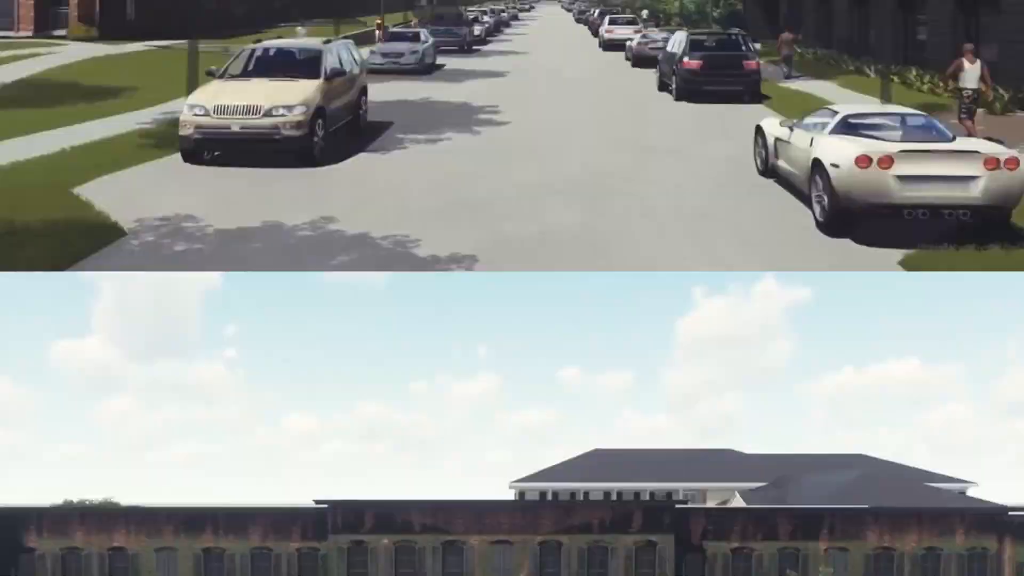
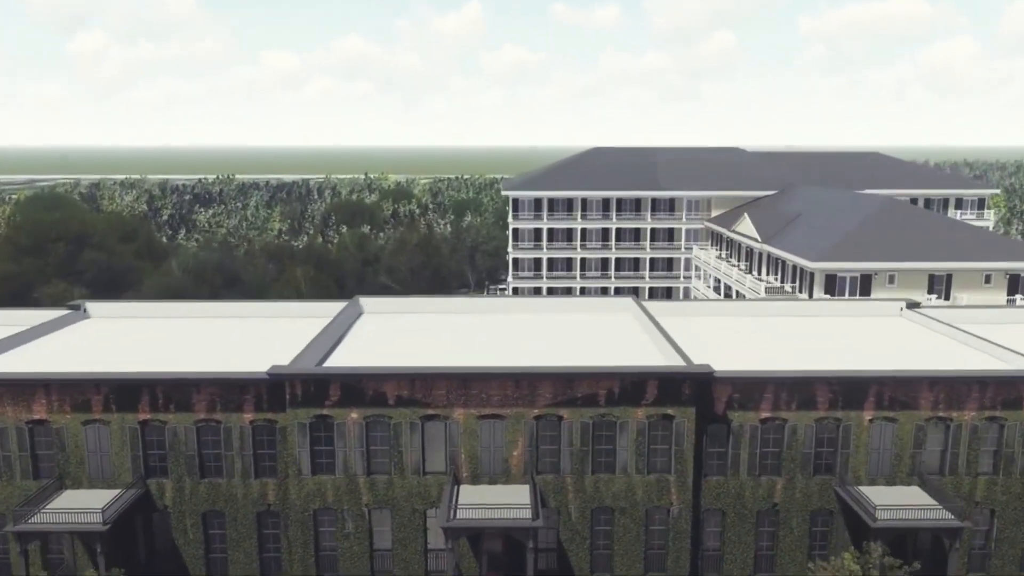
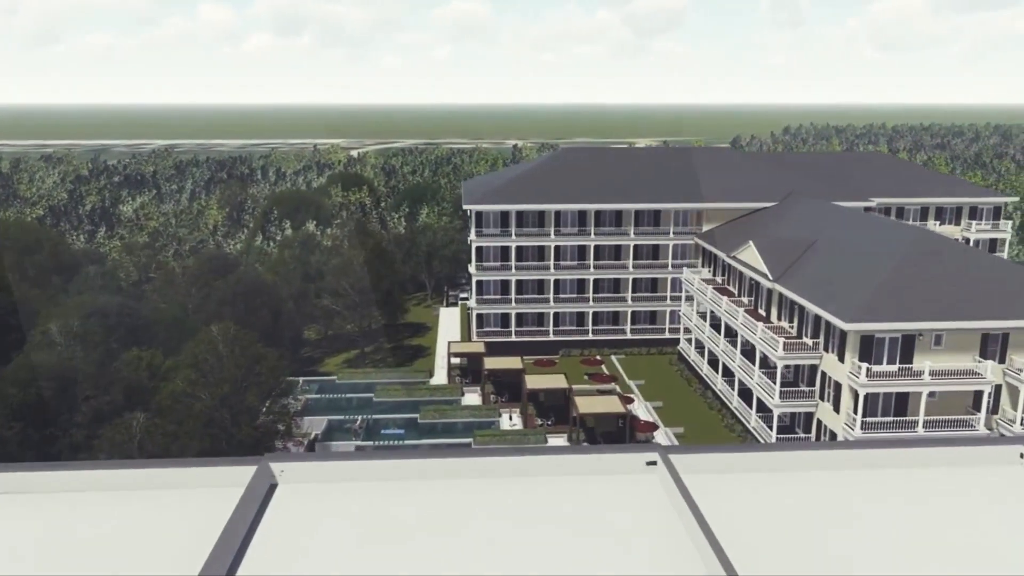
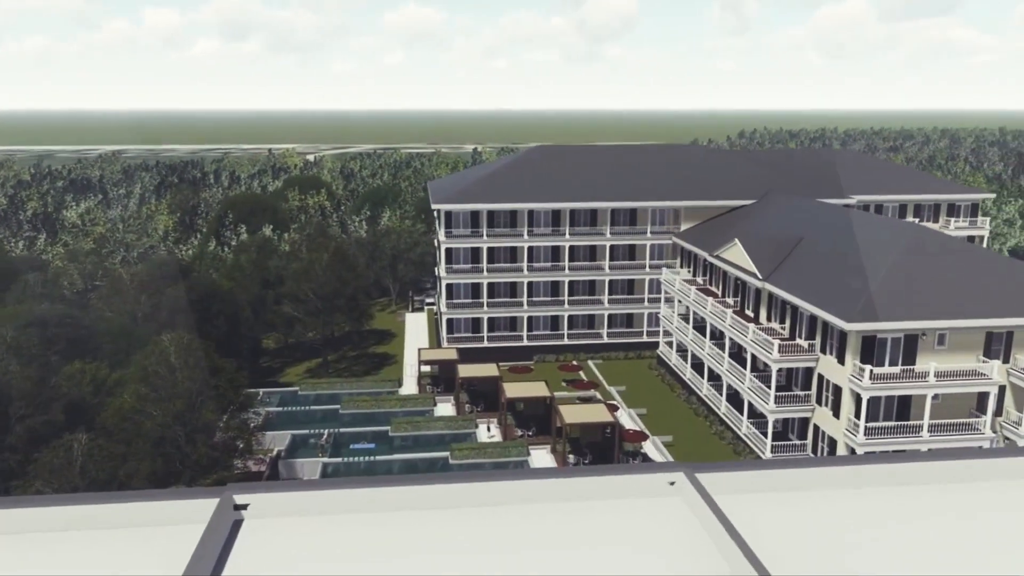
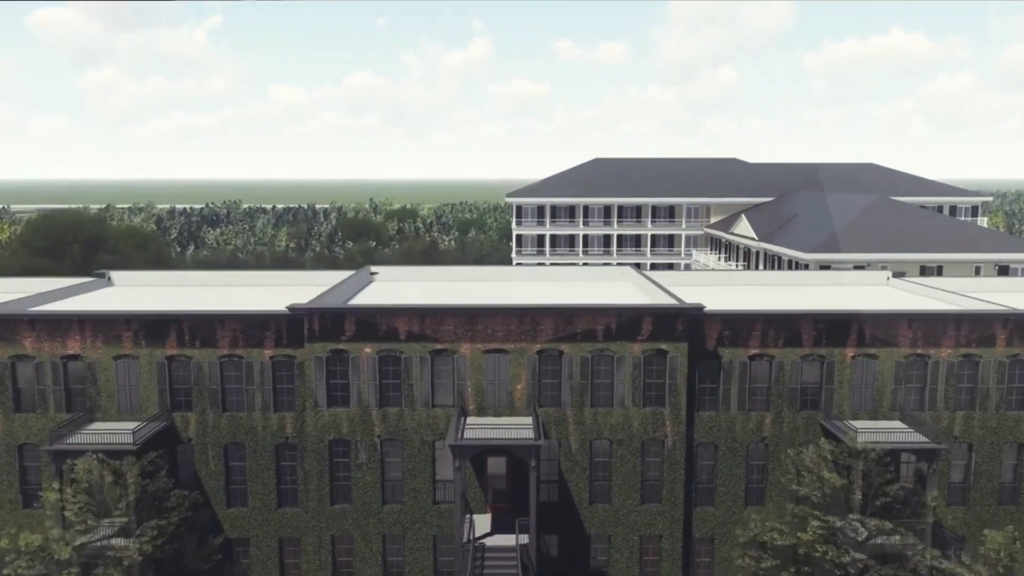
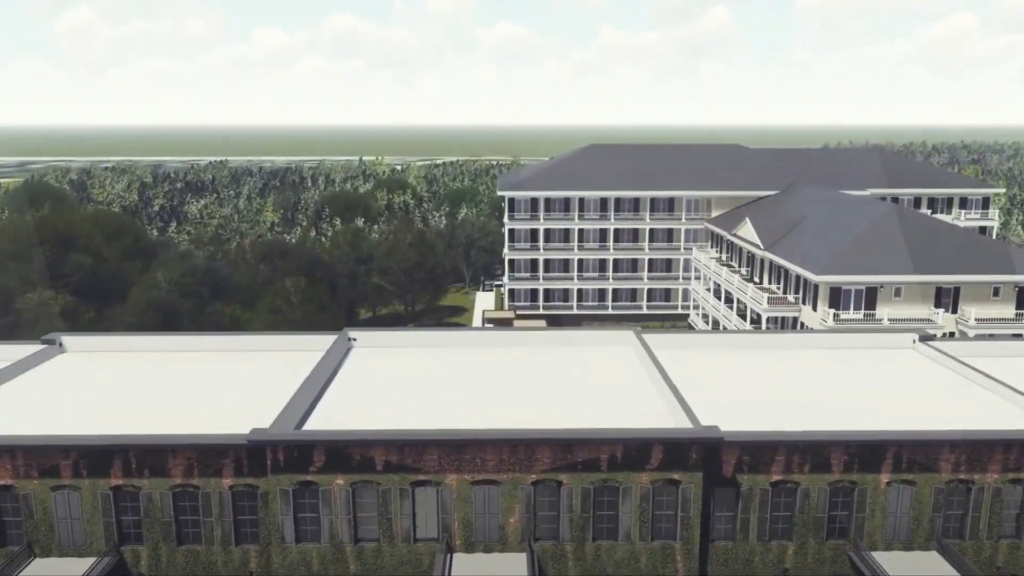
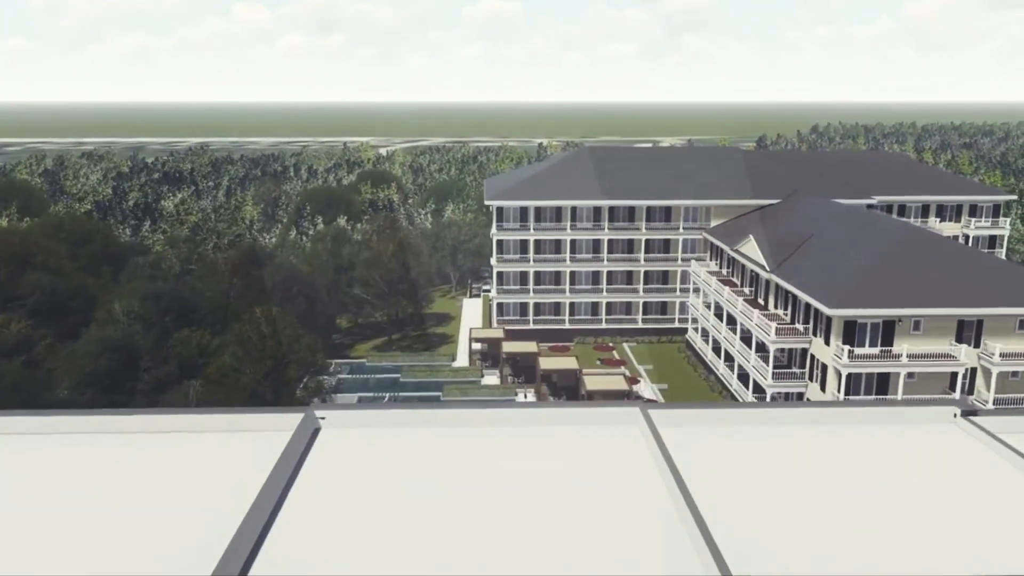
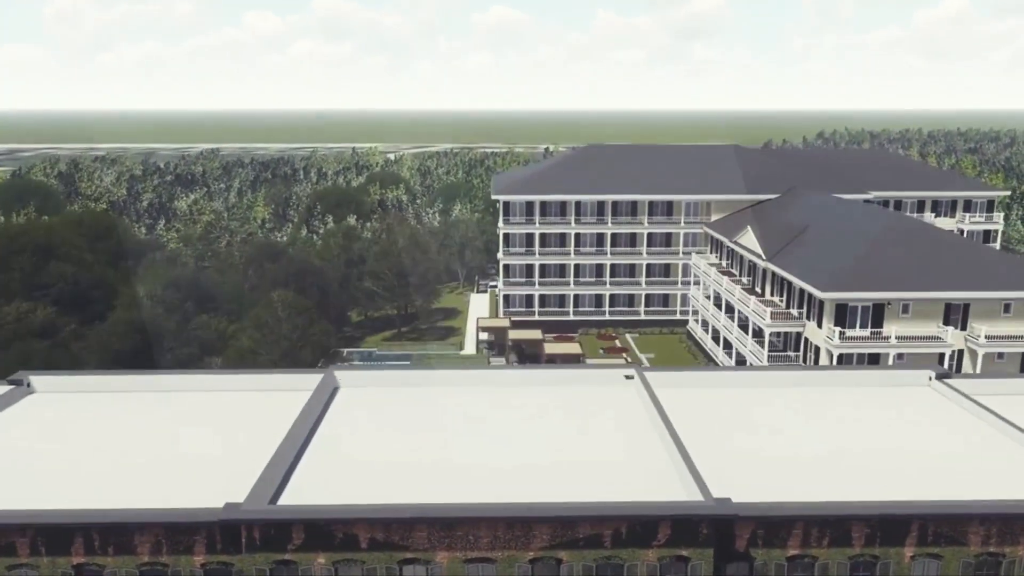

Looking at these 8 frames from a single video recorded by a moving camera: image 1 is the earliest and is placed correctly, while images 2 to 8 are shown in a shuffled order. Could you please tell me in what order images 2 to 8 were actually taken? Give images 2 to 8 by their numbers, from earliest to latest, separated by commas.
5, 2, 6, 8, 7, 3, 4
